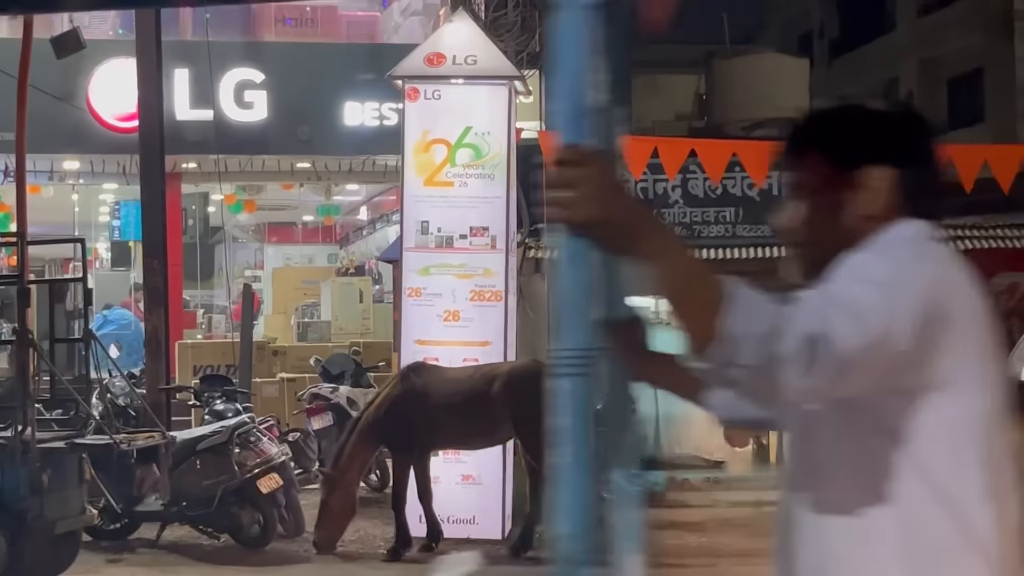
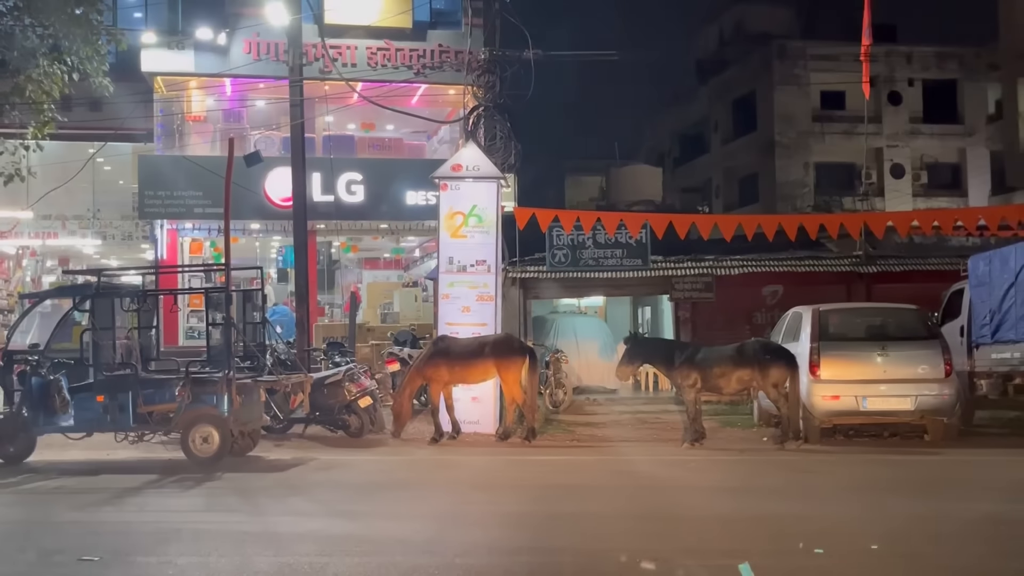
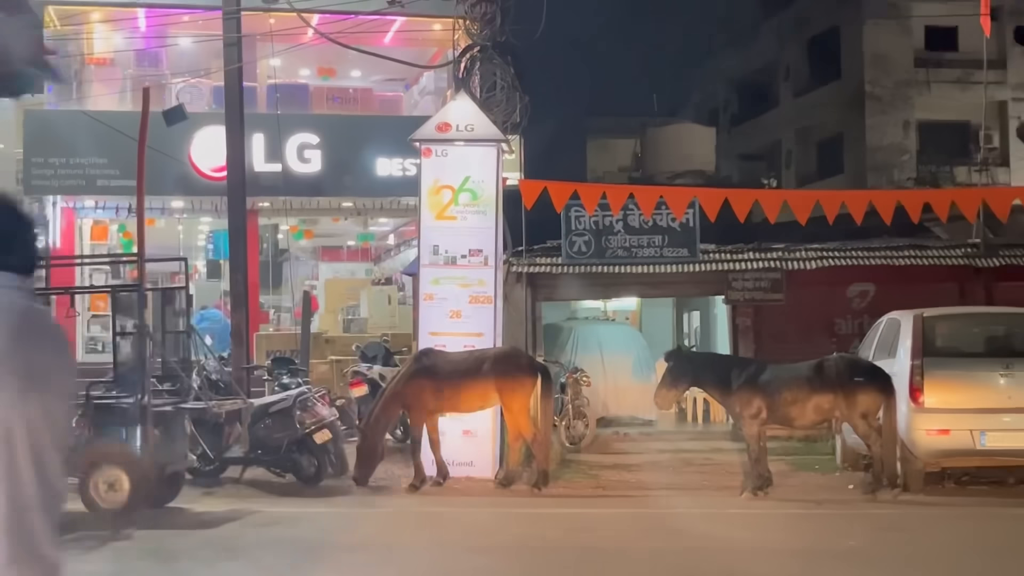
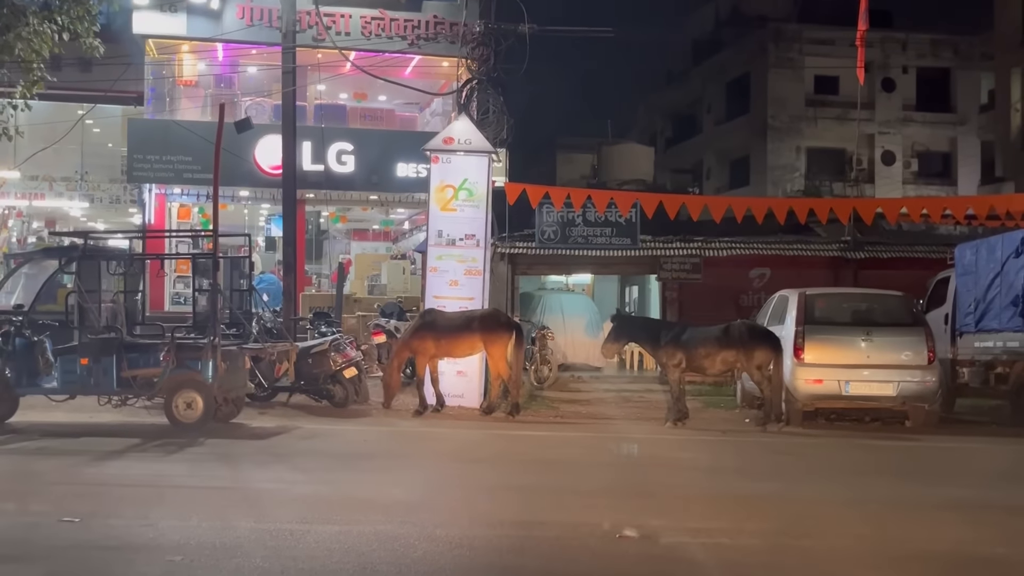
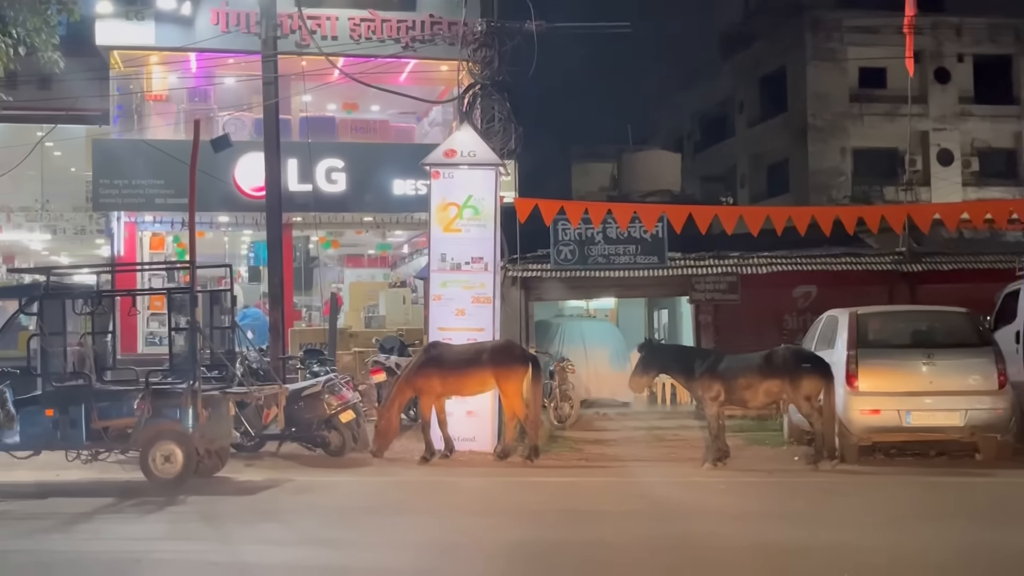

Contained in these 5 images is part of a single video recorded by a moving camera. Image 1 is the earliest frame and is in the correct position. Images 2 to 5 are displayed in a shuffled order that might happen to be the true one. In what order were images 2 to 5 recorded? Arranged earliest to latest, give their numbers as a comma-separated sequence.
3, 5, 2, 4
